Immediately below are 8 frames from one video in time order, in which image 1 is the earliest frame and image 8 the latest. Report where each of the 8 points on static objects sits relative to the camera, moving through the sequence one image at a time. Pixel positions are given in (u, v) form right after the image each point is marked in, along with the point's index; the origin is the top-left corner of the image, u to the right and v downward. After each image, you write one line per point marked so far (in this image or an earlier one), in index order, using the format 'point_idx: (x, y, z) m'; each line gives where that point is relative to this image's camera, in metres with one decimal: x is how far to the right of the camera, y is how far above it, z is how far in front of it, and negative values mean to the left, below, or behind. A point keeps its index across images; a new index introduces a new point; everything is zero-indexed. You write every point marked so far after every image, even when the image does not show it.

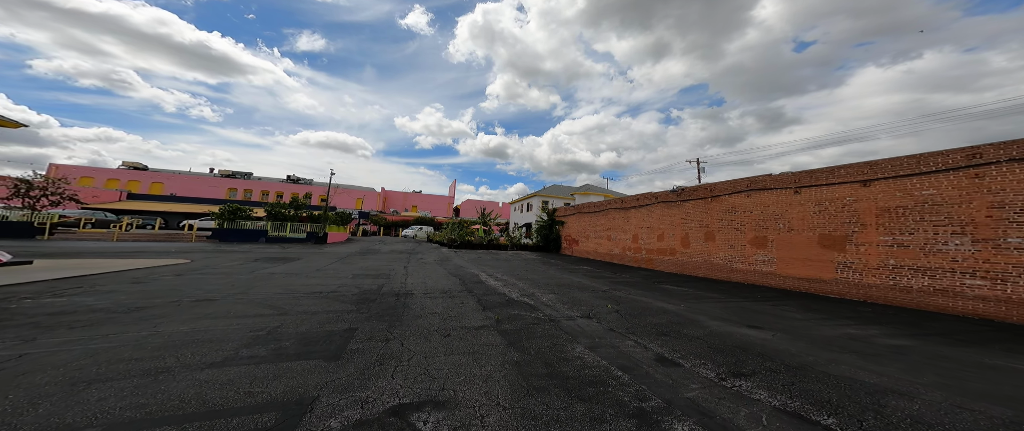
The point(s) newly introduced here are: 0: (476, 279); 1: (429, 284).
0: (-1.3, -2.3, +10.4) m
1: (-2.6, -2.1, +8.9) m
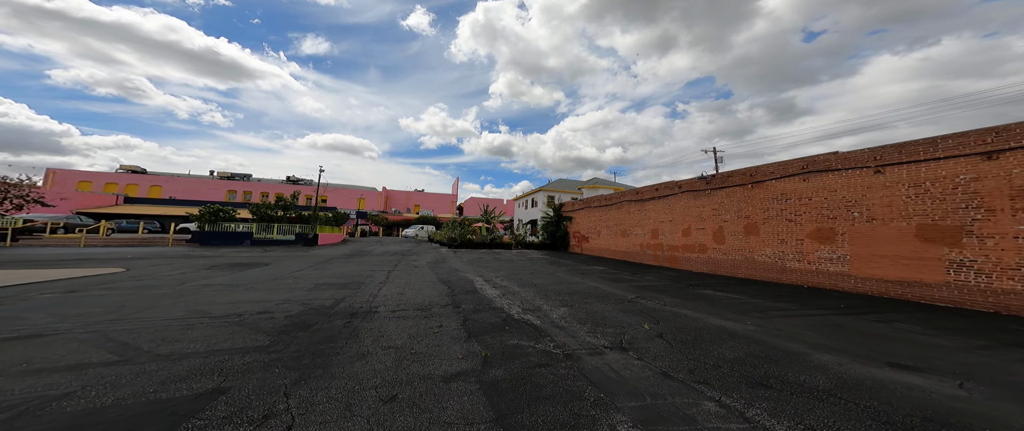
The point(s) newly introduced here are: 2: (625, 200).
0: (-1.3, -2.0, +8.4) m
1: (-2.6, -1.9, +7.0) m
2: (+6.2, +0.8, +16.5) m
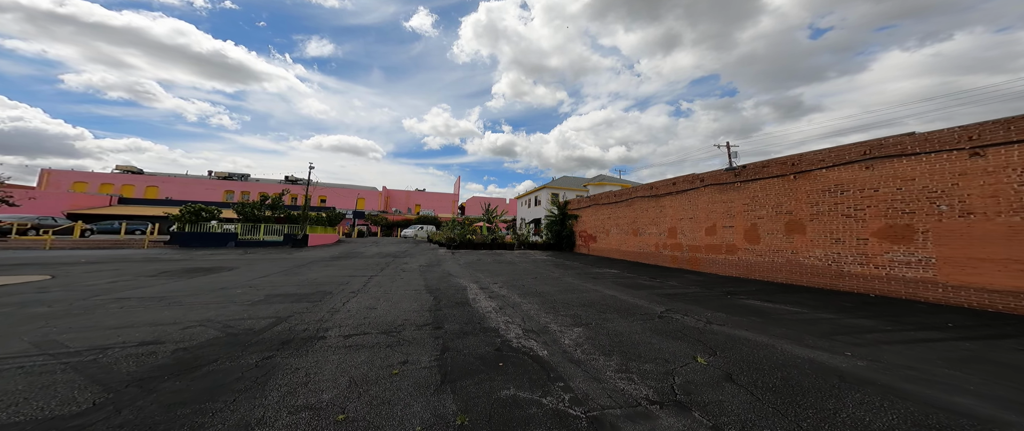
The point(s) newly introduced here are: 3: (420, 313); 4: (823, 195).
0: (-1.3, -1.9, +6.9) m
1: (-2.6, -1.7, +5.5) m
2: (+6.3, +0.9, +14.9) m
3: (-1.7, -1.8, +5.4) m
4: (+8.3, +0.5, +7.8) m
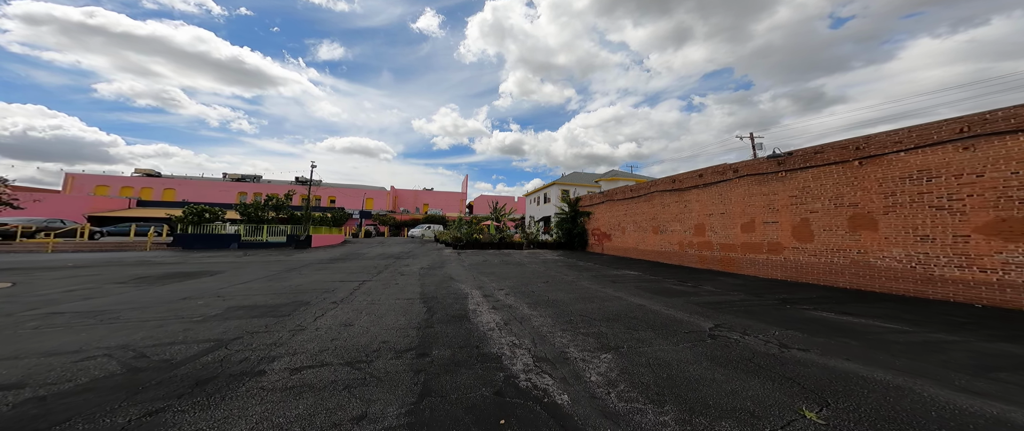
0: (-1.1, -1.8, +5.8) m
1: (-2.5, -1.7, +4.4) m
2: (+6.6, +1.1, +13.5) m
3: (-1.5, -1.7, +4.3) m
4: (+8.4, +0.7, +6.4) m
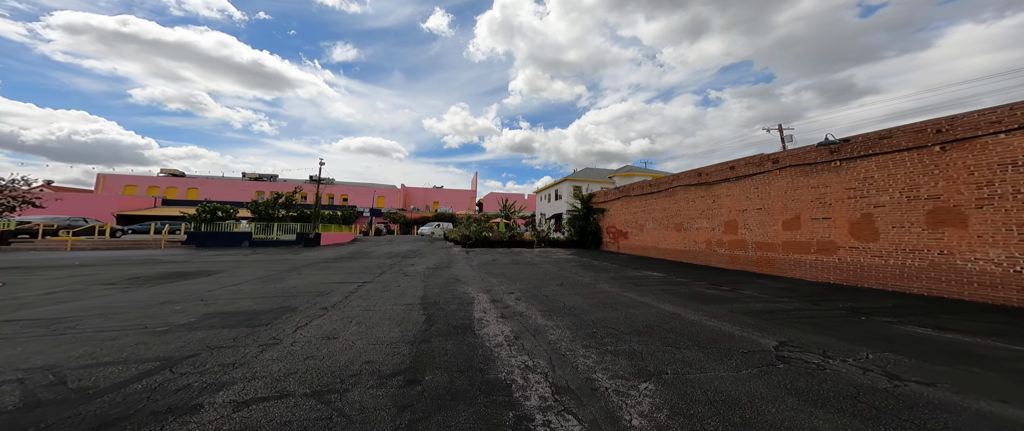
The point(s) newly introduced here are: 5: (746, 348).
0: (-0.9, -1.7, +5.1) m
1: (-2.4, -1.6, +3.7) m
2: (+7.1, +1.3, +12.5) m
3: (-1.4, -1.6, +3.6) m
4: (+8.6, +0.9, +5.3) m
5: (+2.6, -1.5, +3.3) m
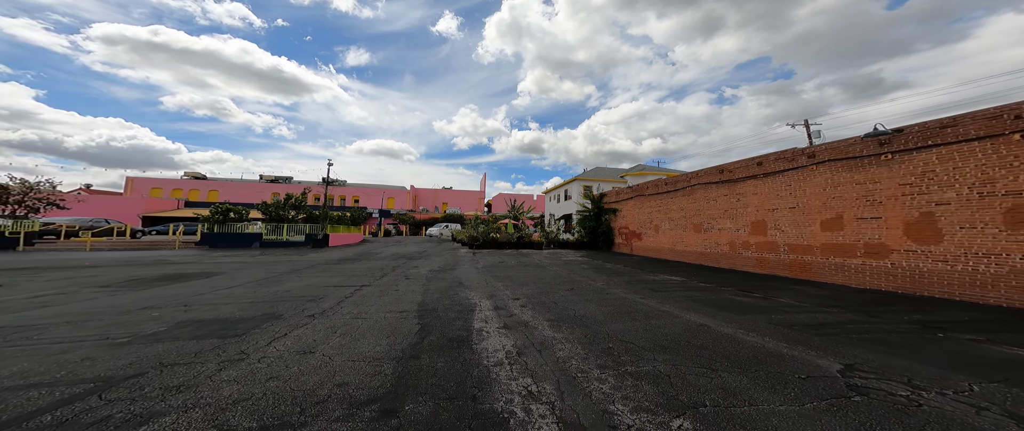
0: (-0.9, -1.7, +4.6) m
1: (-2.4, -1.6, +3.2) m
2: (+7.4, +1.3, +11.7) m
3: (-1.4, -1.6, +3.1) m
4: (+8.7, +0.9, +4.5) m
5: (+2.6, -1.5, +2.7) m
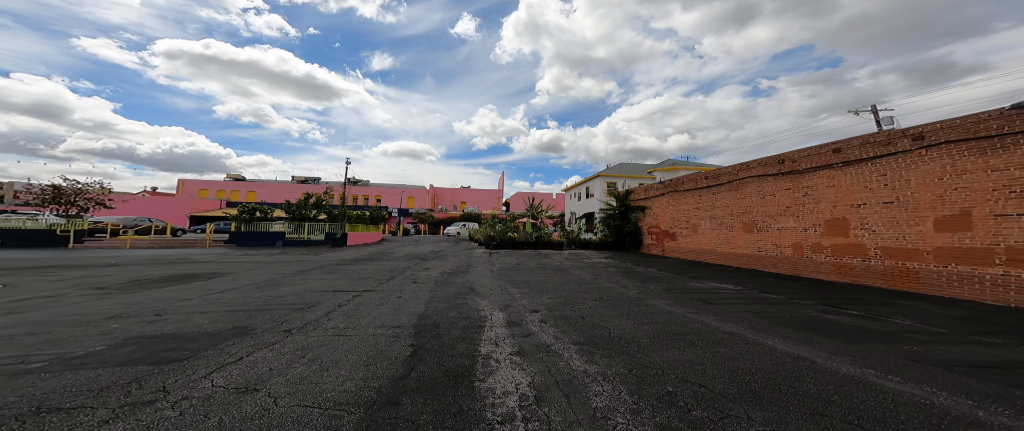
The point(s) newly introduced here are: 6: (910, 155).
0: (-0.7, -1.6, +3.6) m
1: (-2.3, -1.5, +2.3) m
2: (+8.0, +1.4, +10.2) m
3: (-1.3, -1.5, +2.1) m
4: (+8.9, +1.0, +2.9) m
5: (+2.6, -1.4, +1.4) m
6: (+8.4, +1.4, +6.6) m
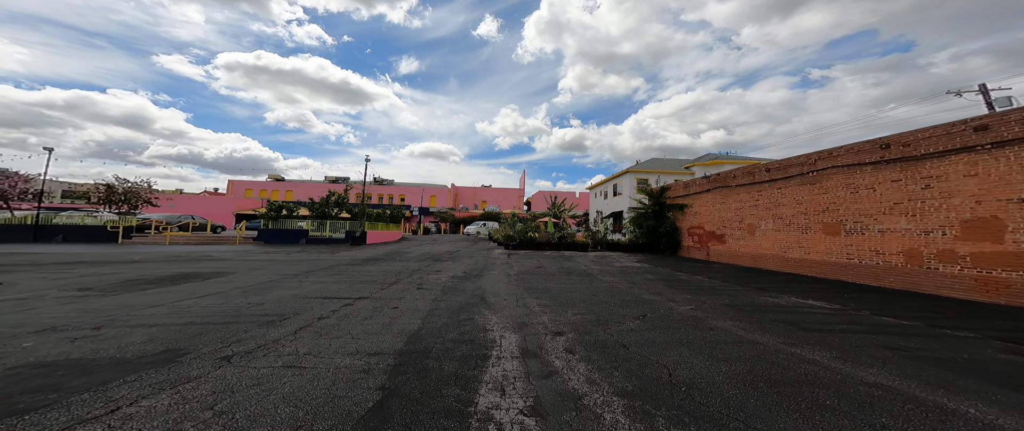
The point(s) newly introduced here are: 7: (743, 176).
0: (-0.6, -1.5, +2.4) m
1: (-2.3, -1.4, +1.3) m
2: (+8.6, +1.5, +8.3) m
3: (-1.3, -1.4, +1.0) m
4: (+8.9, +1.1, +1.0) m
5: (+2.6, -1.3, 0.0) m
6: (+8.8, +1.4, +4.8) m
7: (+8.5, +1.5, +11.5) m
